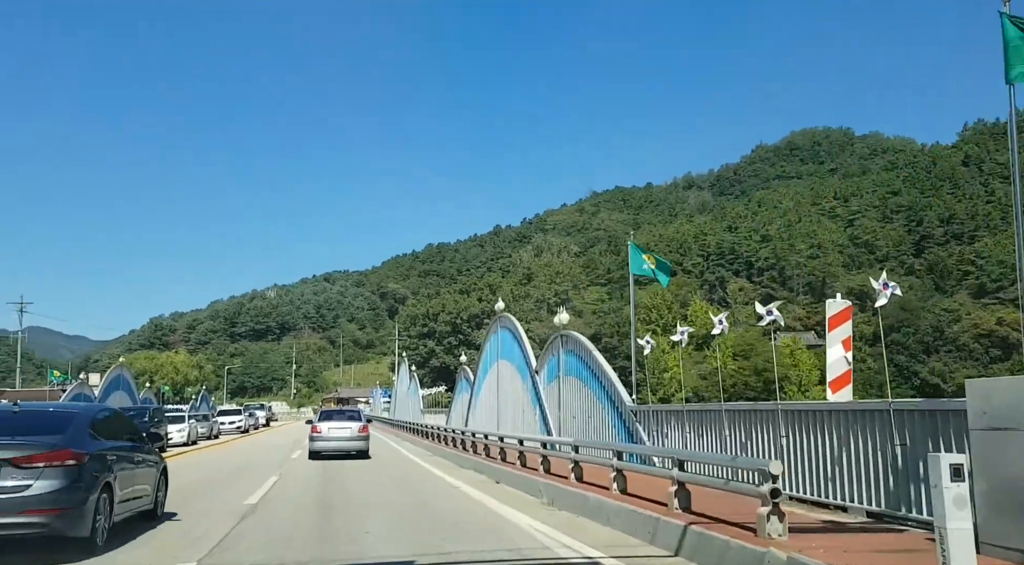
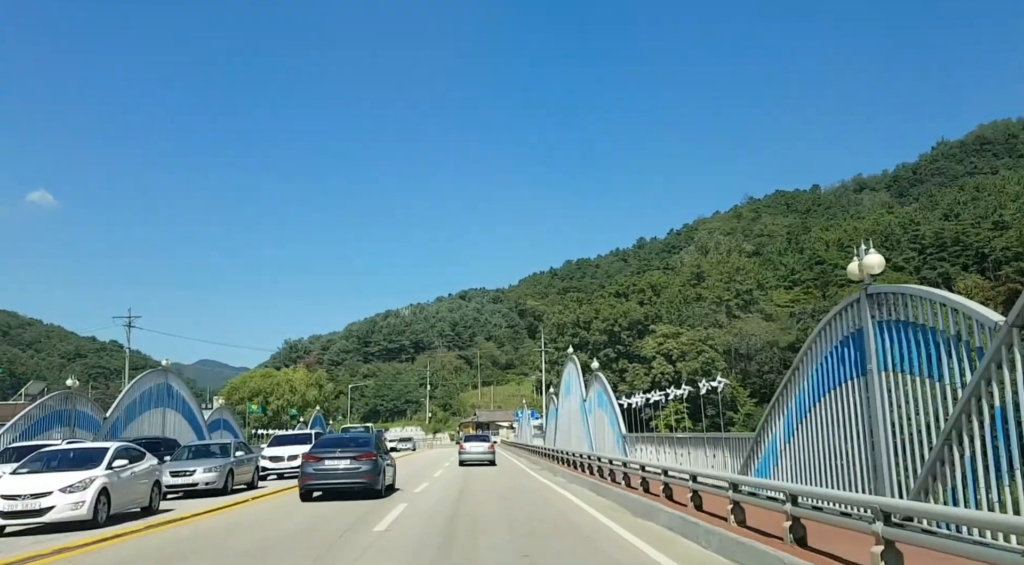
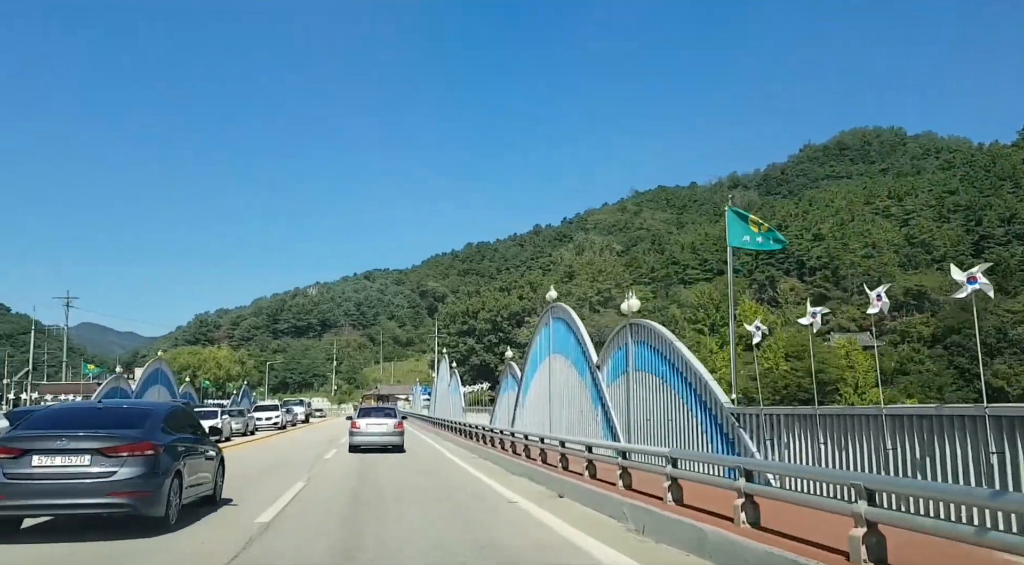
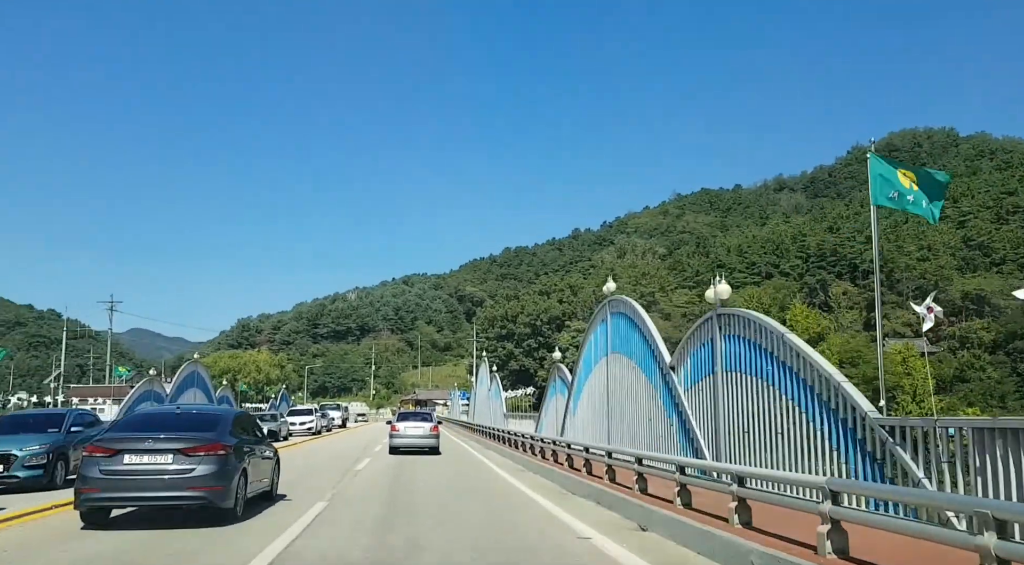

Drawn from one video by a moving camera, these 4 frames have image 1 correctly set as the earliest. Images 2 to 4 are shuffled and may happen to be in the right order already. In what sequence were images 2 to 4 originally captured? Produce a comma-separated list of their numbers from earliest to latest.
3, 4, 2
